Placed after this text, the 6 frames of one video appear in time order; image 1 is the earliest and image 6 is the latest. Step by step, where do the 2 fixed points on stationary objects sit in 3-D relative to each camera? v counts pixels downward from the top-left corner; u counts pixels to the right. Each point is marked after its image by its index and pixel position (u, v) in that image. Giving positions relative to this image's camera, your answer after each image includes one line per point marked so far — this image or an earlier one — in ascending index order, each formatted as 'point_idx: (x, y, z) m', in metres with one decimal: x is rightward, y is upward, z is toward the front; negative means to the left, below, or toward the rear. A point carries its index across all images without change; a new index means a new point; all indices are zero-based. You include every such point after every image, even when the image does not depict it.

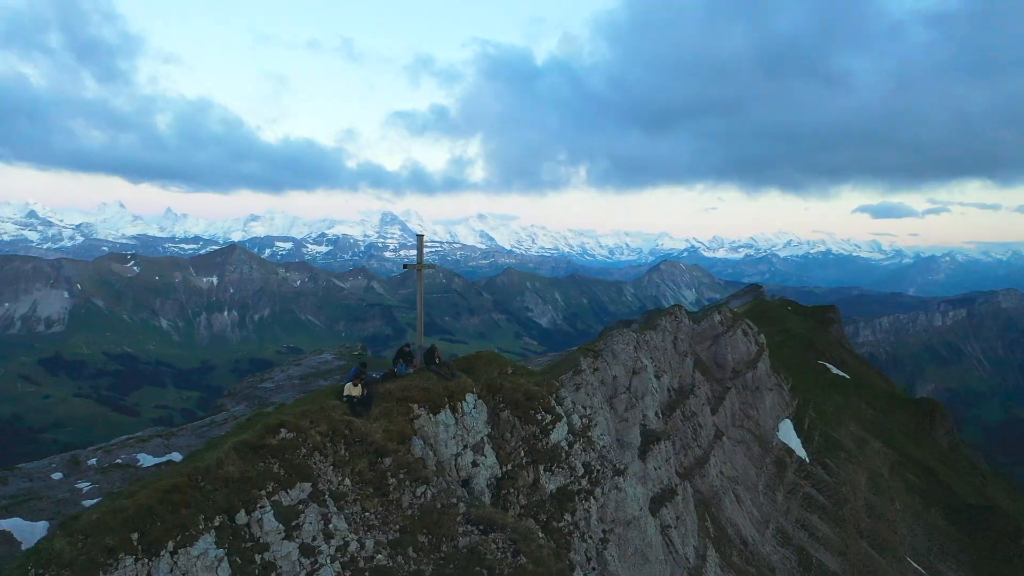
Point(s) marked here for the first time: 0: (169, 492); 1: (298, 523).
0: (-7.6, -4.5, +18.0) m
1: (-5.1, -5.6, +19.4) m
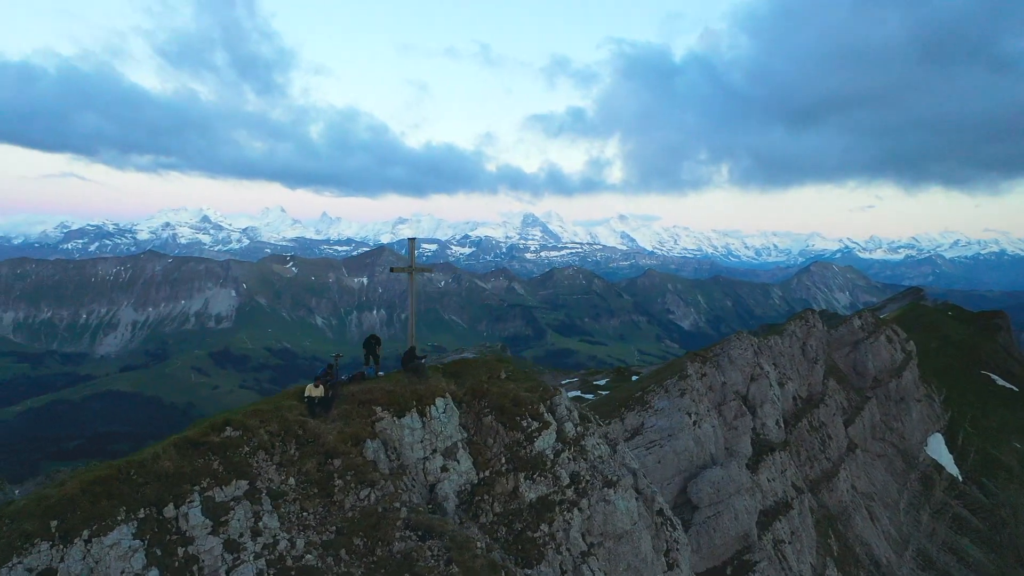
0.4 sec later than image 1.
0: (-9.7, -4.5, +19.0) m
1: (-7.1, -5.7, +20.0) m
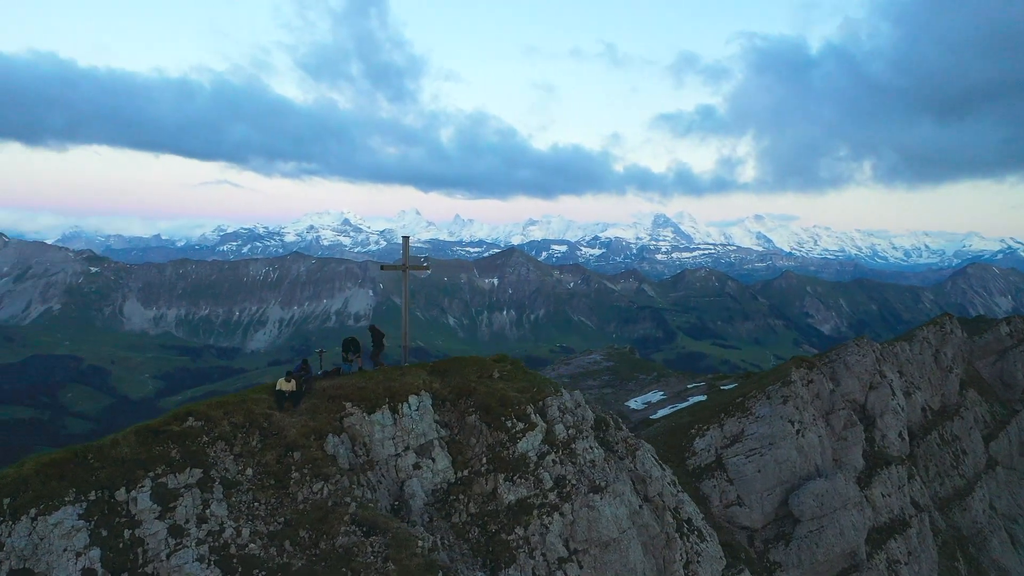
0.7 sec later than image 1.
0: (-11.4, -4.4, +20.3) m
1: (-8.7, -5.6, +20.9) m
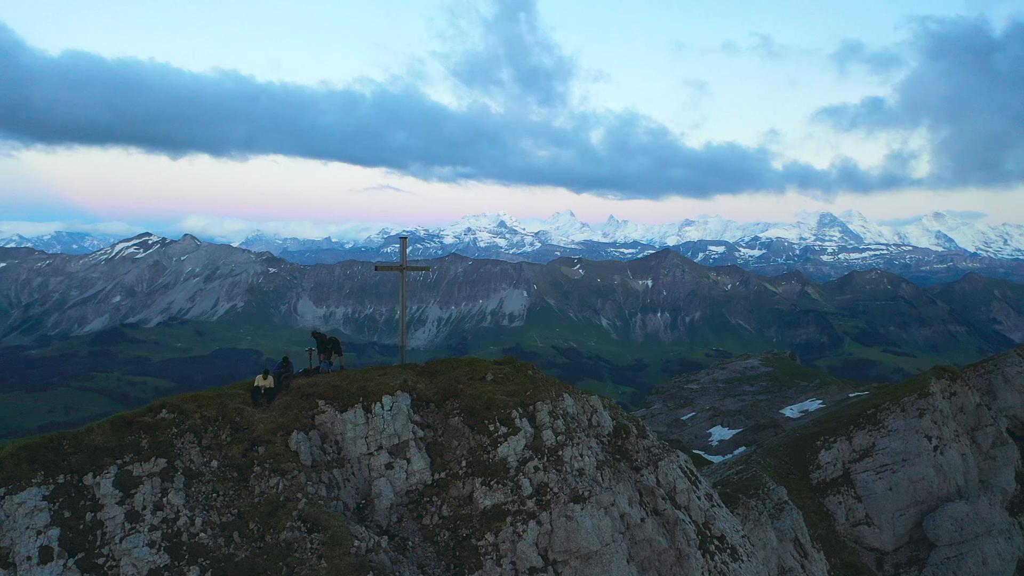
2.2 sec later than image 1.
0: (-13.1, -4.4, +22.1) m
1: (-10.3, -5.5, +22.1) m
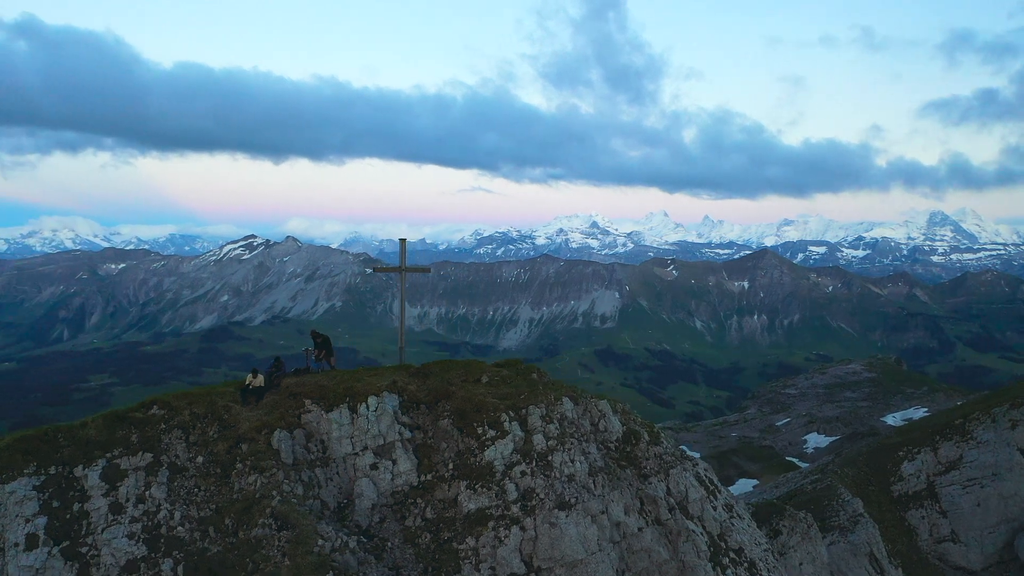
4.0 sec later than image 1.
0: (-13.9, -4.4, +23.3) m
1: (-11.1, -5.5, +23.0) m
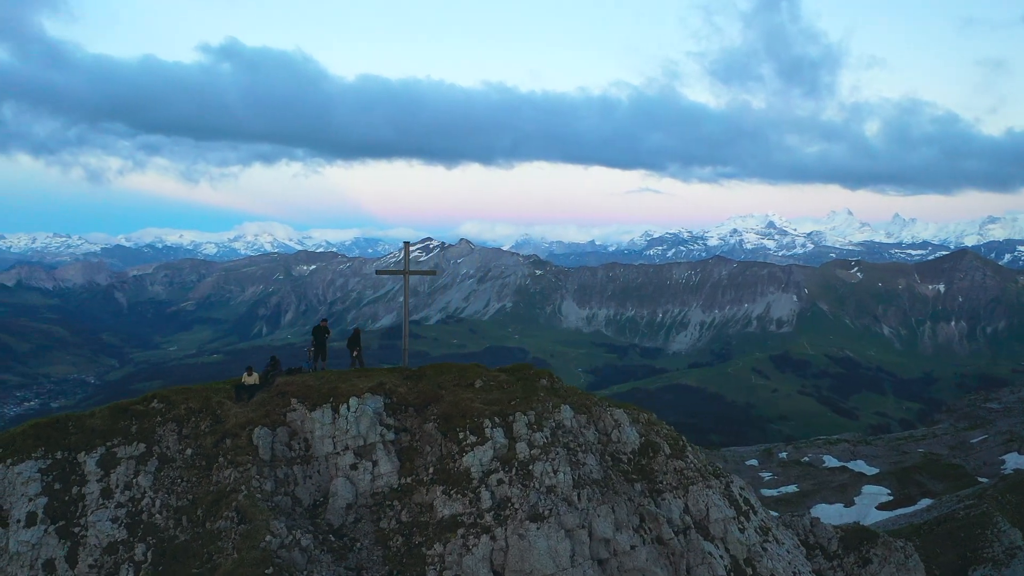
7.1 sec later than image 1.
0: (-14.8, -4.4, +25.6) m
1: (-12.2, -5.6, +24.7) m
